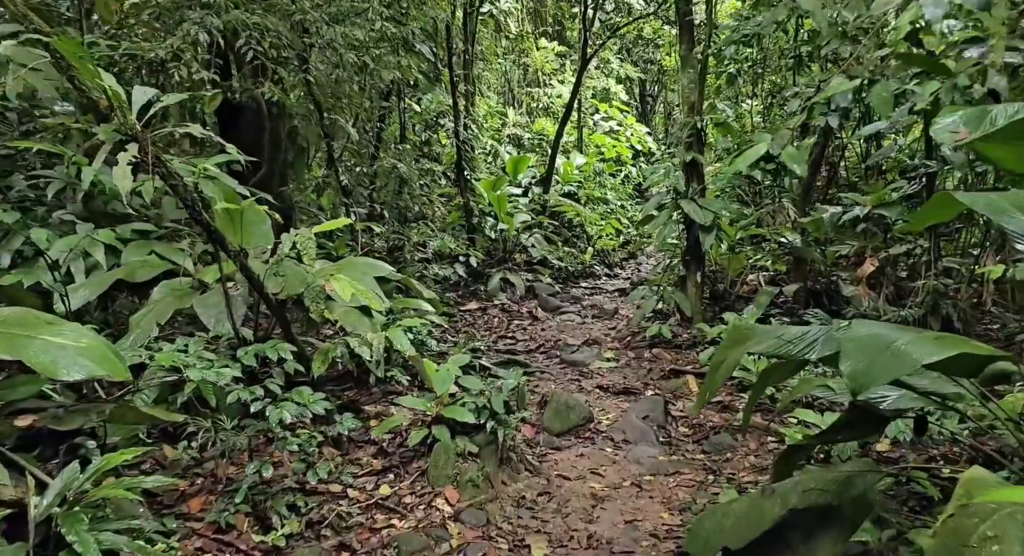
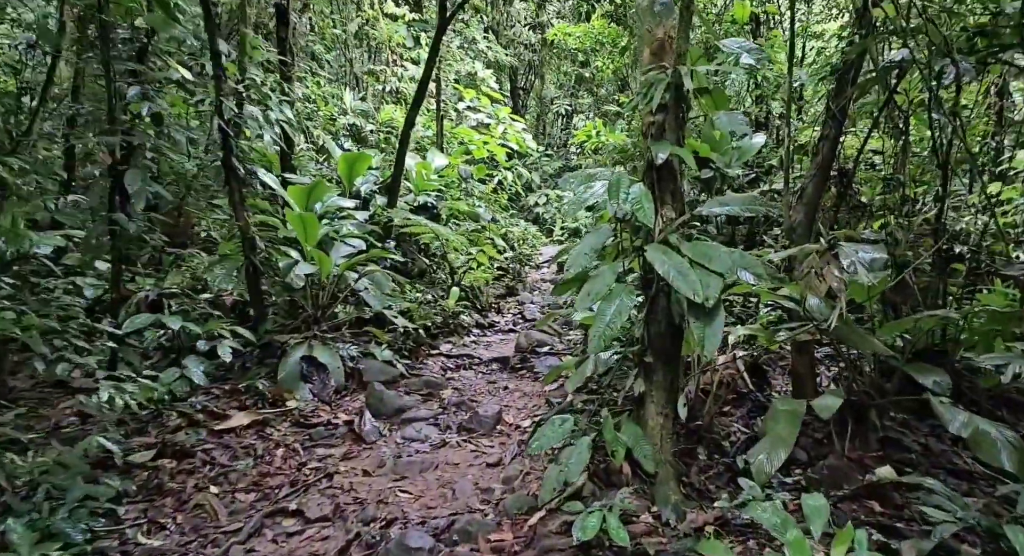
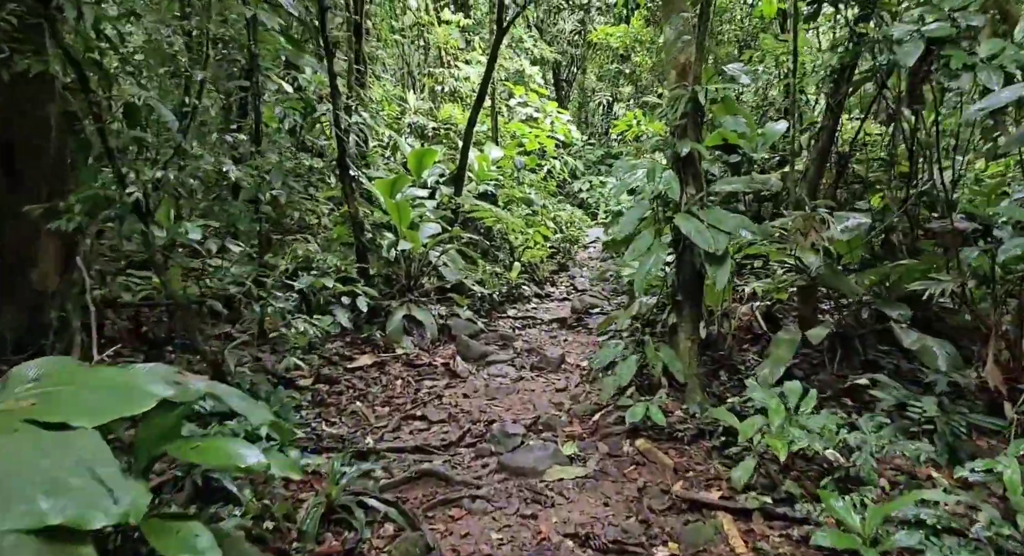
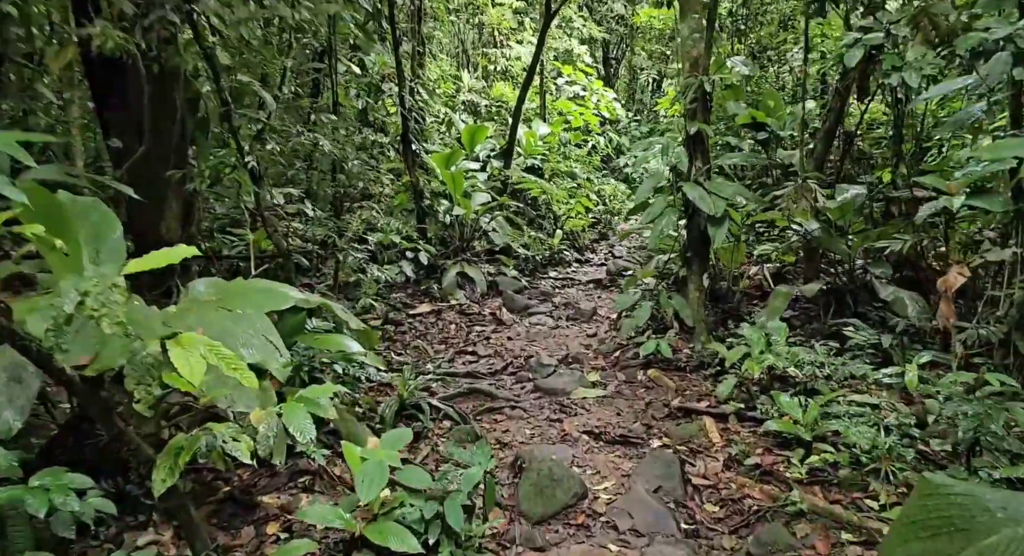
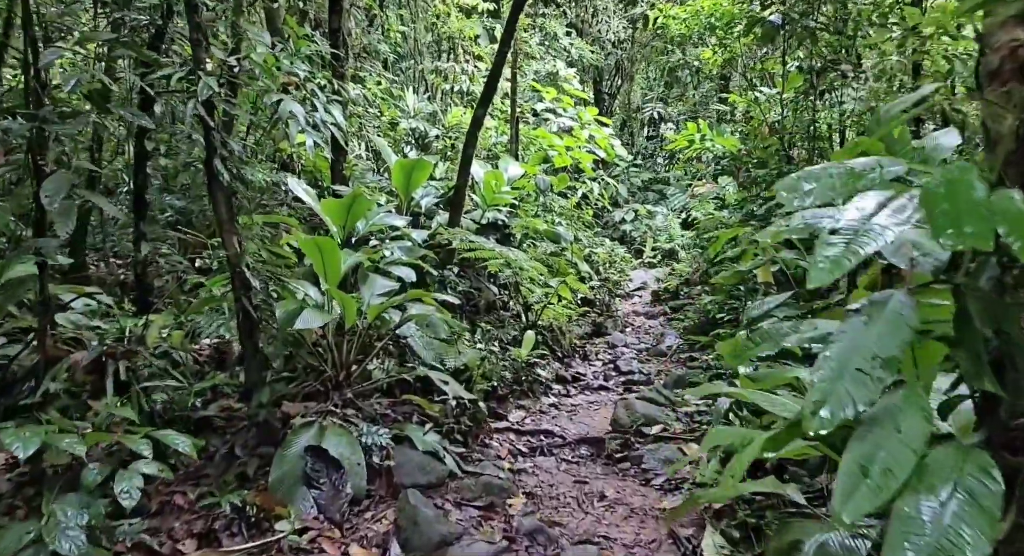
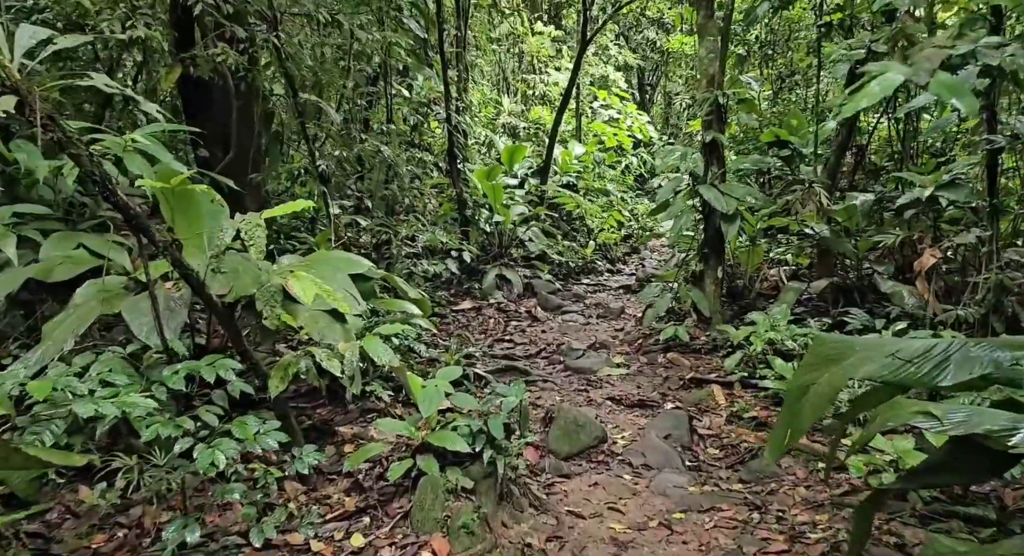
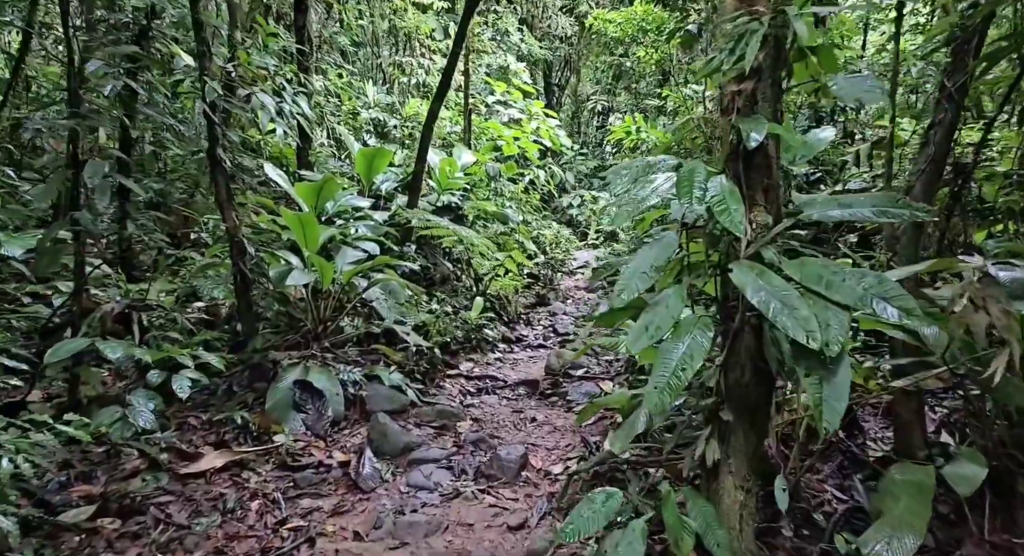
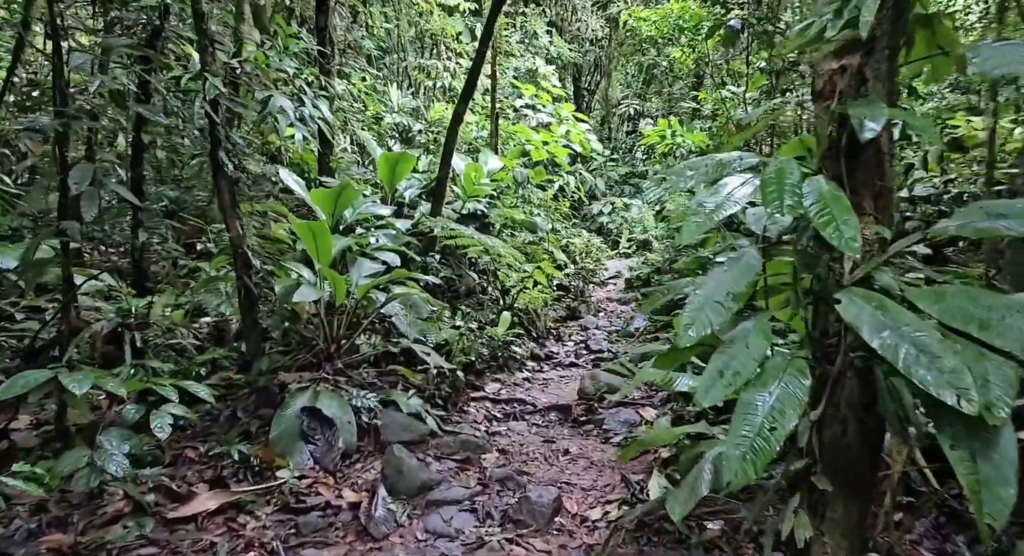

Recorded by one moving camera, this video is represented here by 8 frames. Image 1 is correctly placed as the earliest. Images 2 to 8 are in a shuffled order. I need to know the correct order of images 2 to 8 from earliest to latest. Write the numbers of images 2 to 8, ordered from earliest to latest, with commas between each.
6, 4, 3, 2, 7, 8, 5
